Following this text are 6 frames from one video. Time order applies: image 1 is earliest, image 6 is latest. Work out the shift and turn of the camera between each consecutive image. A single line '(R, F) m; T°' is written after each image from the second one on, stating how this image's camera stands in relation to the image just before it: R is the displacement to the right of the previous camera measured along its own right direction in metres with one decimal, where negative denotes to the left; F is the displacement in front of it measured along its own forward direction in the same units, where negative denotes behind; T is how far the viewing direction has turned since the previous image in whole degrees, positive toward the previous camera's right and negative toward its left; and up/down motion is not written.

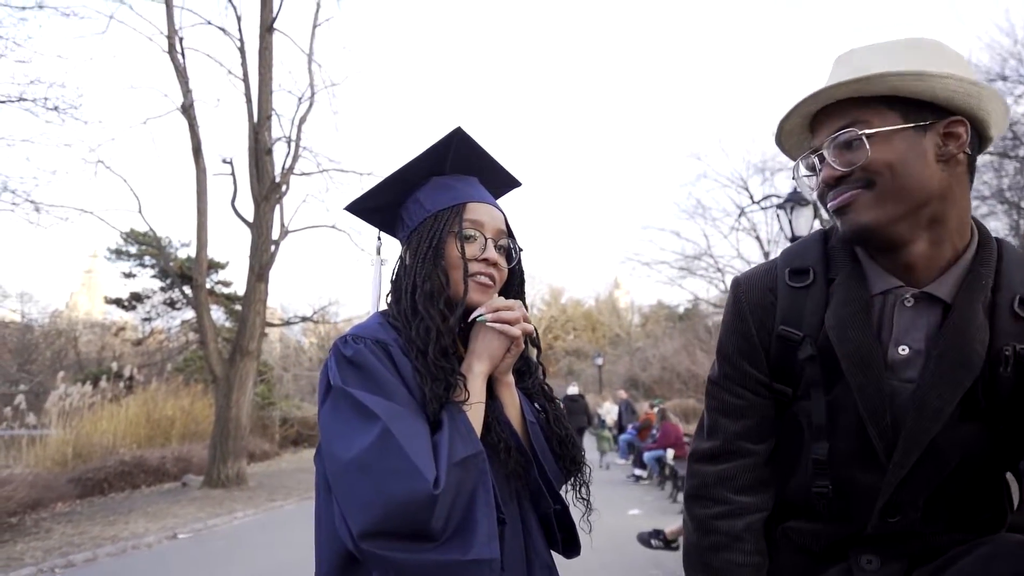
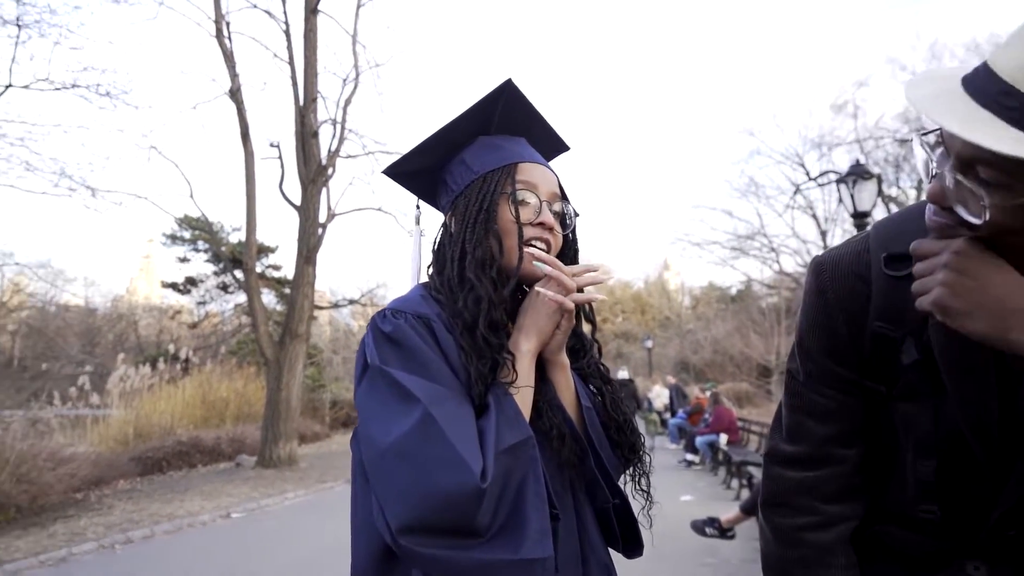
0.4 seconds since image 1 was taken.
(0.0, +0.1) m; -3°
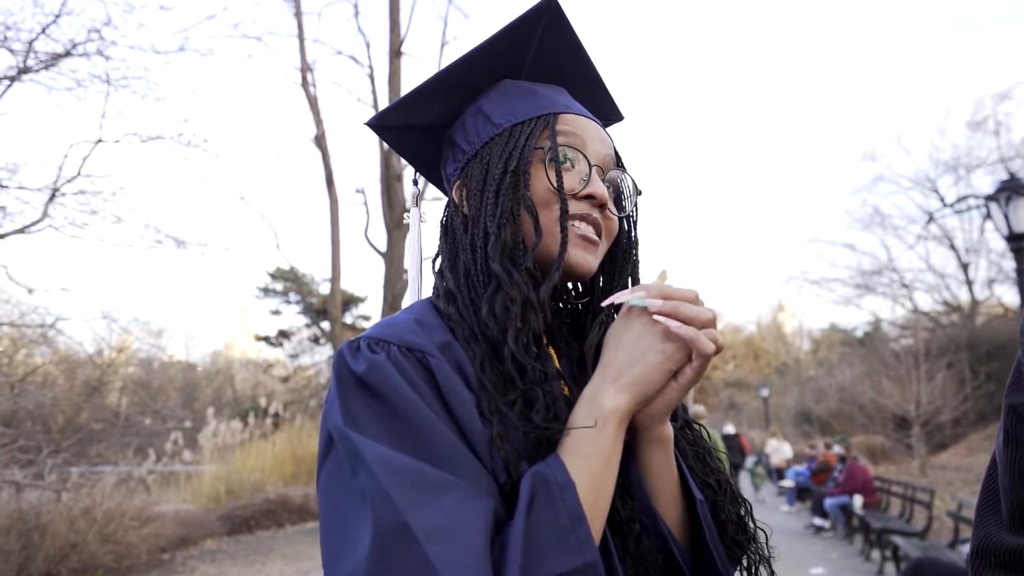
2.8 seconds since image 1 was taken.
(0.0, +0.8) m; -7°
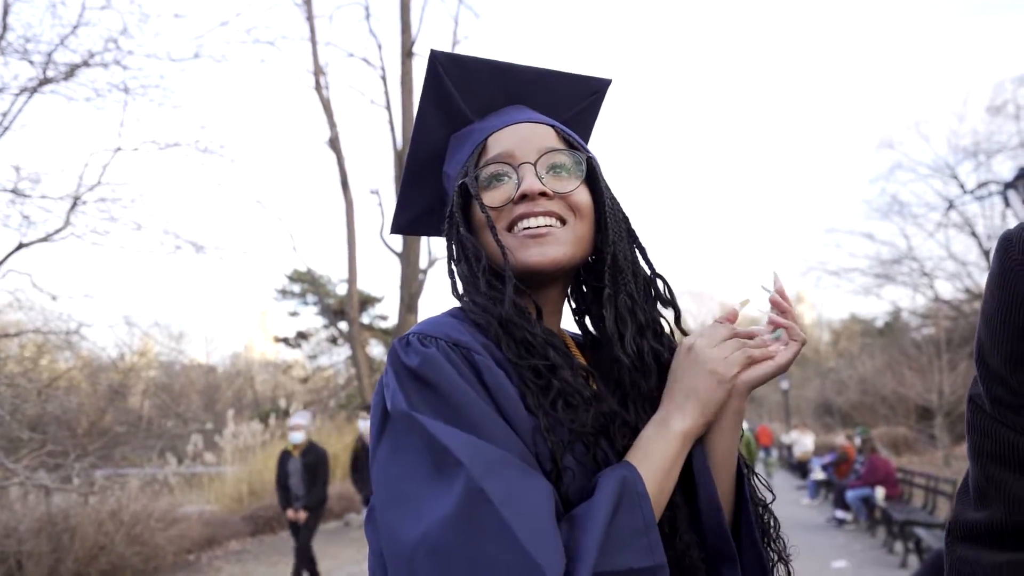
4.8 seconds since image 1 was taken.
(+0.1, 0.0) m; -1°
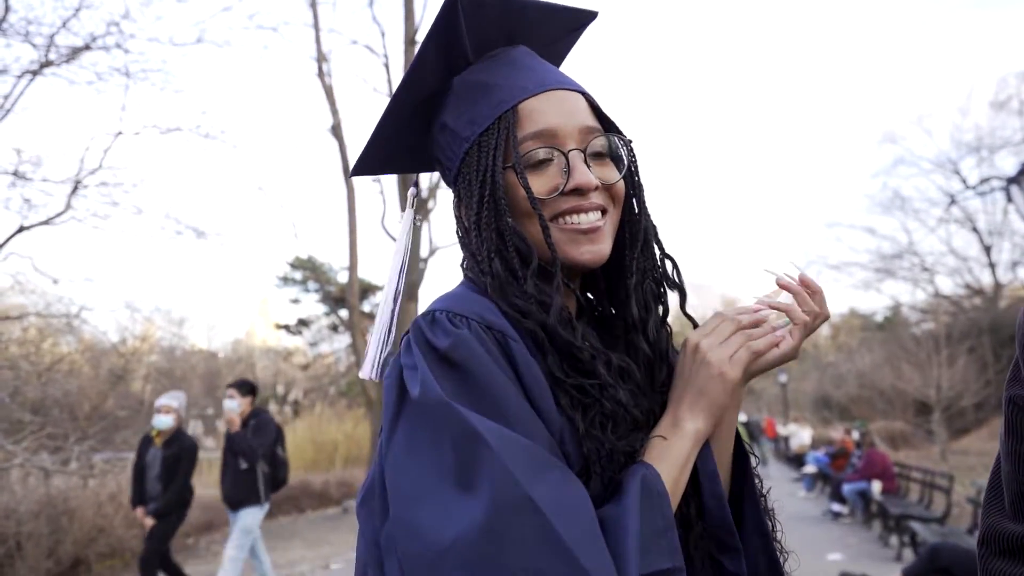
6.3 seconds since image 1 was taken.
(0.0, 0.0) m; 0°
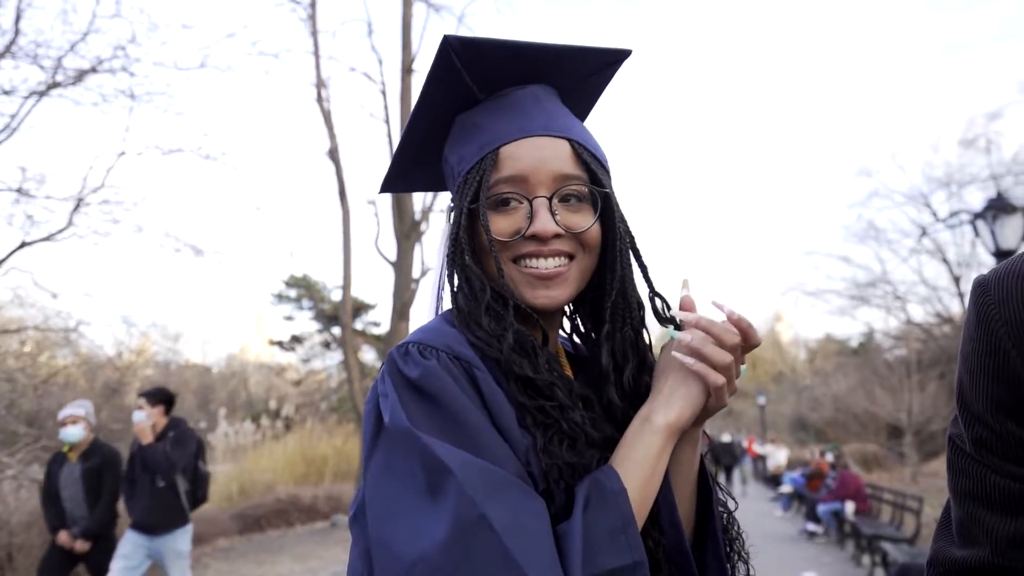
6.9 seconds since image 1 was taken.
(0.0, -0.4) m; +1°
